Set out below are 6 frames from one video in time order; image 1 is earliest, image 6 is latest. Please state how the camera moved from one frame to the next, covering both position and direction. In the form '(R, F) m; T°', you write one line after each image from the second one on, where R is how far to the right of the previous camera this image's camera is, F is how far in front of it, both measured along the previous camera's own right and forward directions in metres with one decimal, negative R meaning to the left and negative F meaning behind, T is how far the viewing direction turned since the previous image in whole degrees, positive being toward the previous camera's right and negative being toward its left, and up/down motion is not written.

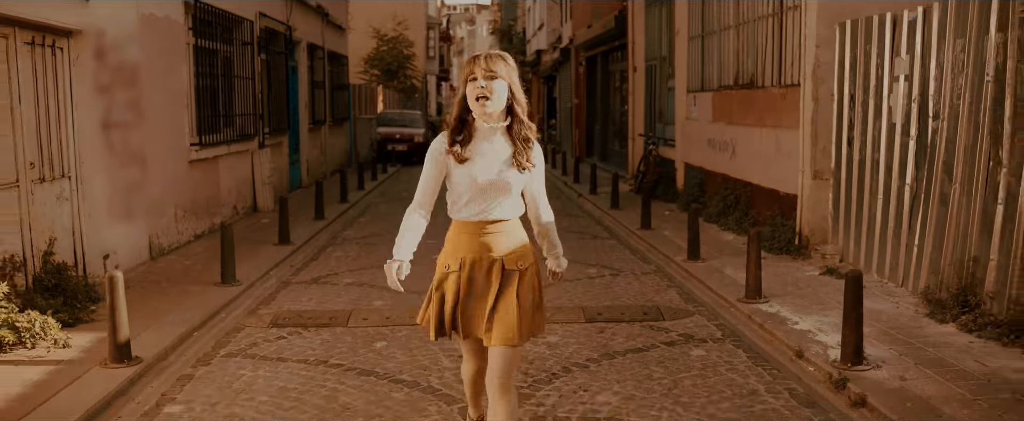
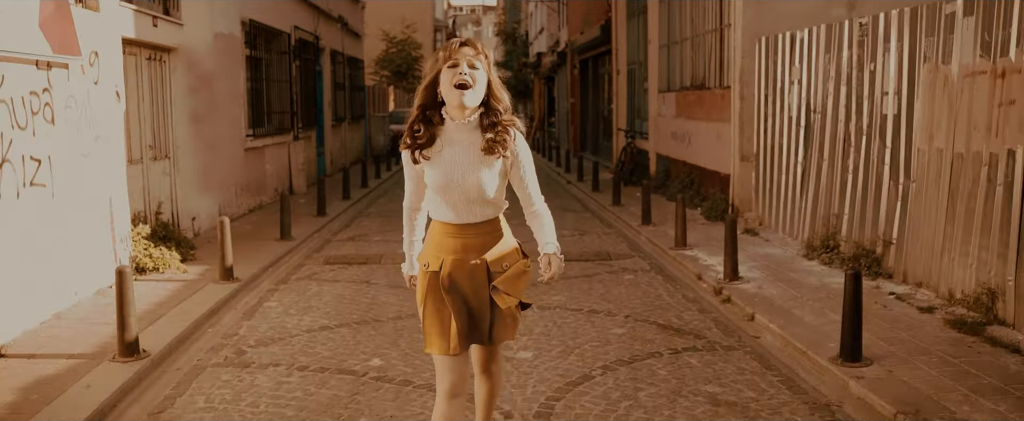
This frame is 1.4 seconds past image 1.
(+0.2, -2.8) m; 0°
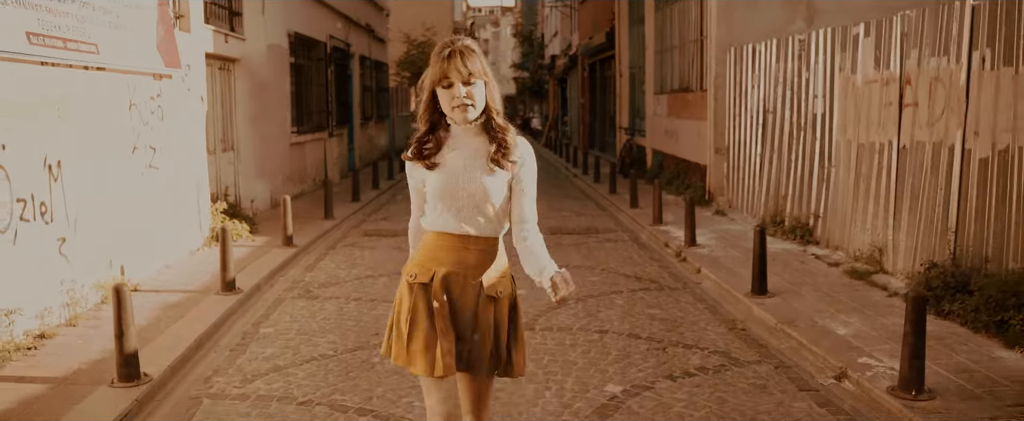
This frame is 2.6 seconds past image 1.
(+0.2, -2.2) m; -1°
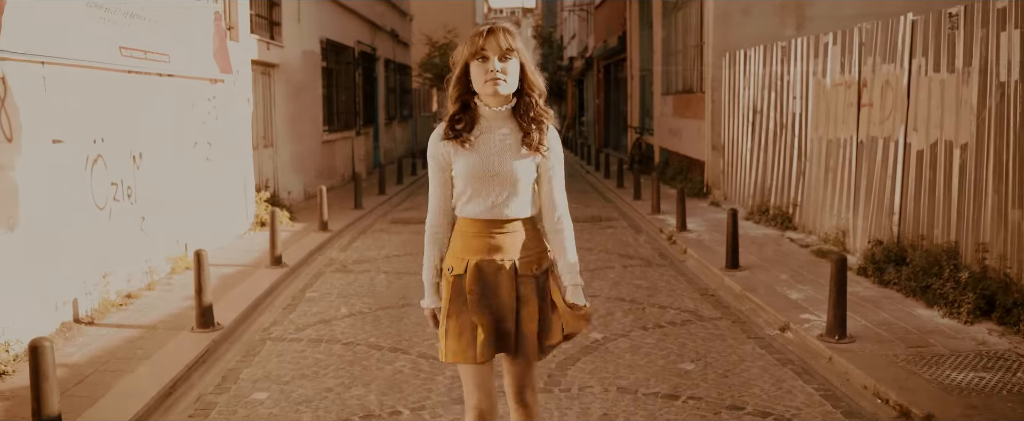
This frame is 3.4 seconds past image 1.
(+0.1, -1.4) m; -1°
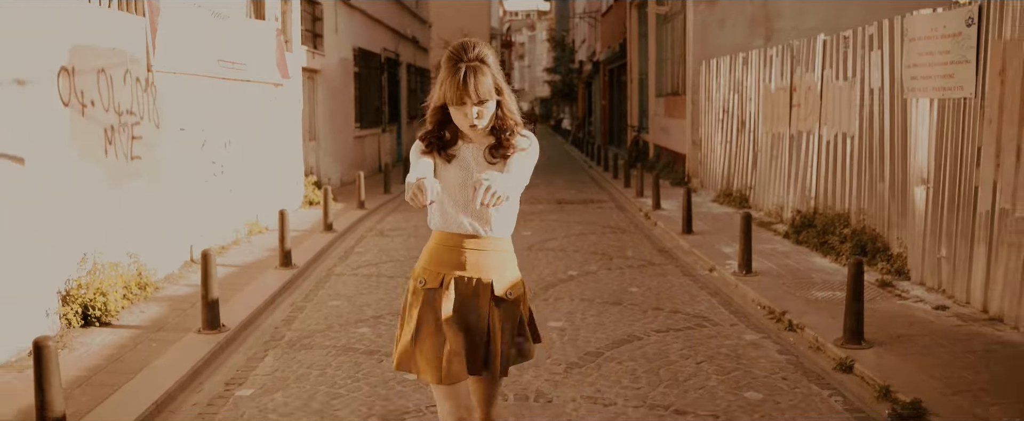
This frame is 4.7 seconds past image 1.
(+0.2, -2.6) m; -1°
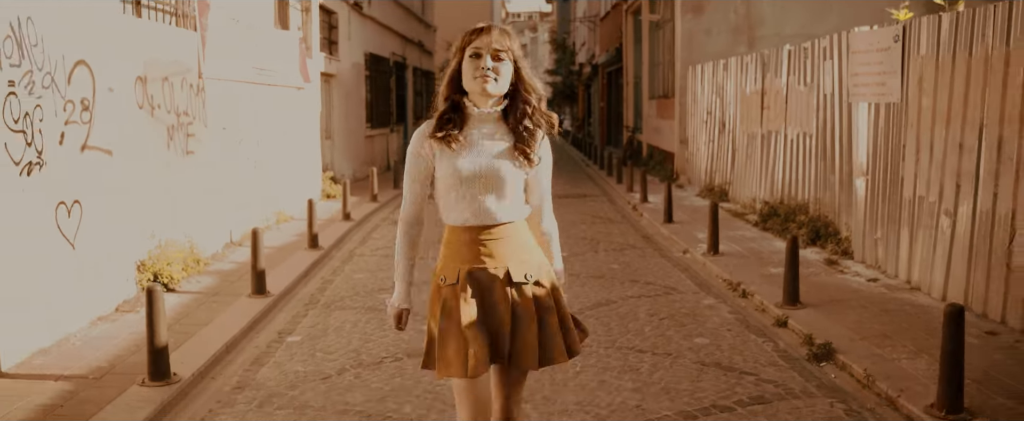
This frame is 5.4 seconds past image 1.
(0.0, -1.4) m; 0°
